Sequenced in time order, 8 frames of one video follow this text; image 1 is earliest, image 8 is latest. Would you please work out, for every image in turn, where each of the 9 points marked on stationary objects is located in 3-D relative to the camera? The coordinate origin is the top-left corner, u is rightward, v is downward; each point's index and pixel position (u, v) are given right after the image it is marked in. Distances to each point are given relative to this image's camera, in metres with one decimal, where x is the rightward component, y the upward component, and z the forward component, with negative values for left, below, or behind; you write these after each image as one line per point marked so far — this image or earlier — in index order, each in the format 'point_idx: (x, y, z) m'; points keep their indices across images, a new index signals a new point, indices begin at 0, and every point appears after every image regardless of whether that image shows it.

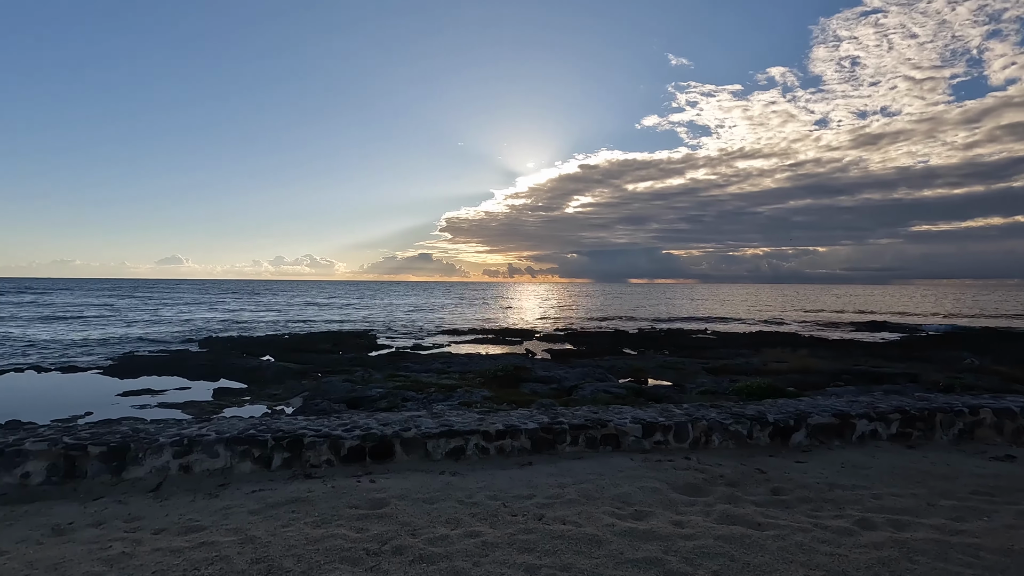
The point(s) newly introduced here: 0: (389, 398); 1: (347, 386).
0: (-3.8, -3.4, +16.7) m
1: (-5.8, -3.4, +19.0) m
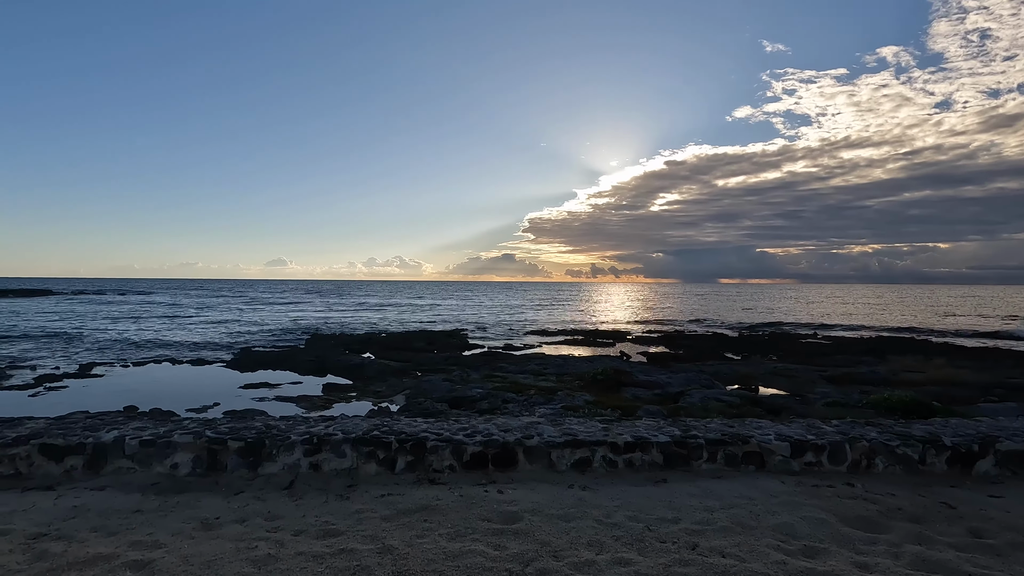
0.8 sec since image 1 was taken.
0: (-0.7, -3.4, +16.6) m
1: (-2.3, -3.5, +19.1) m
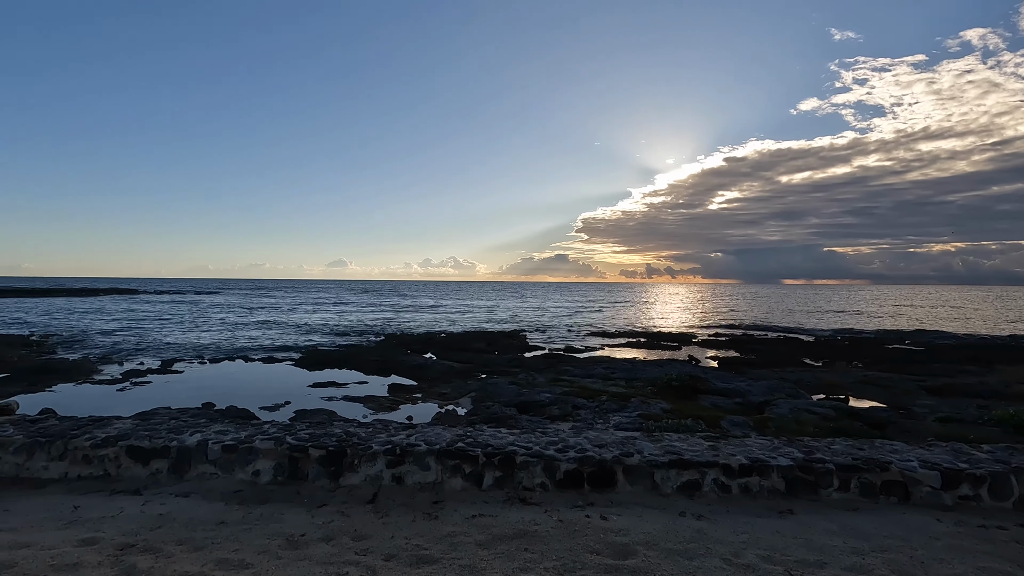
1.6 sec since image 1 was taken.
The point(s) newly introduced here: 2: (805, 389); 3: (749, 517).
0: (+1.4, -3.5, +15.9) m
1: (0.0, -3.5, +18.6) m
2: (+10.9, -3.8, +20.0) m
3: (+2.5, -2.4, +5.7) m
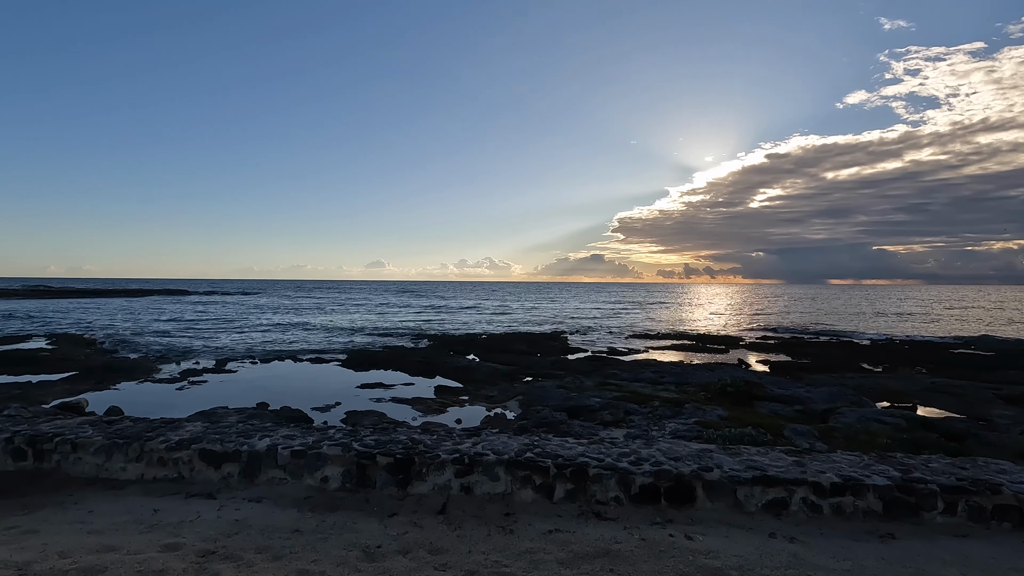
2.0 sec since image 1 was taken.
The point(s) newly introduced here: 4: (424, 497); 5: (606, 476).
0: (+2.9, -3.6, +15.6) m
1: (+1.7, -3.6, +18.4) m
2: (+12.6, -3.8, +19.0) m
3: (+3.3, -2.5, +5.3) m
4: (-1.0, -2.5, +6.4) m
5: (+1.1, -2.2, +6.3) m
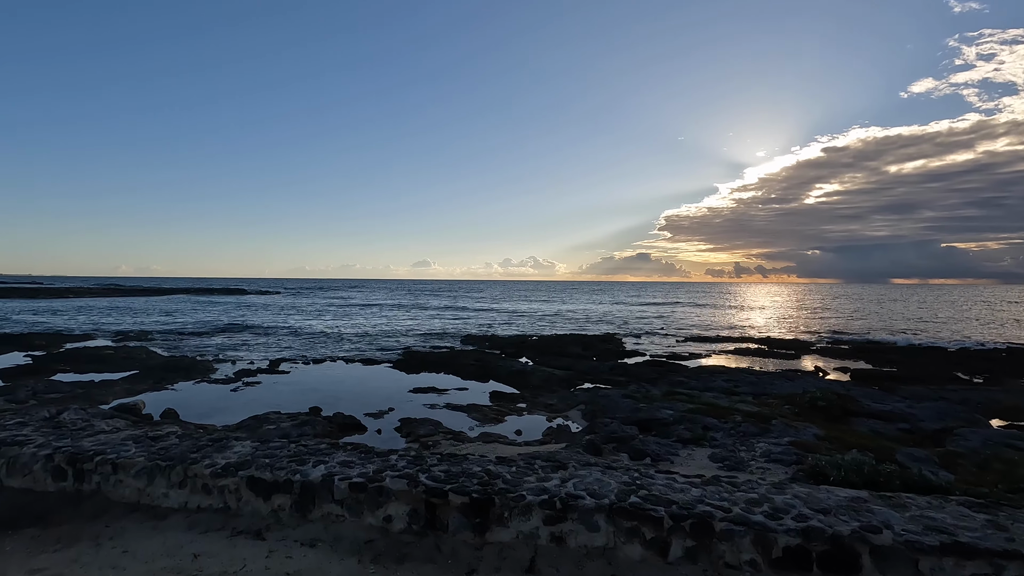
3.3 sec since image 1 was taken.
0: (+4.6, -3.6, +14.1) m
1: (+3.7, -3.6, +17.0) m
2: (+14.6, -3.9, +16.7) m
3: (+4.2, -2.6, +3.8) m
4: (0.0, -2.5, +5.3) m
5: (+2.1, -2.3, +5.0) m
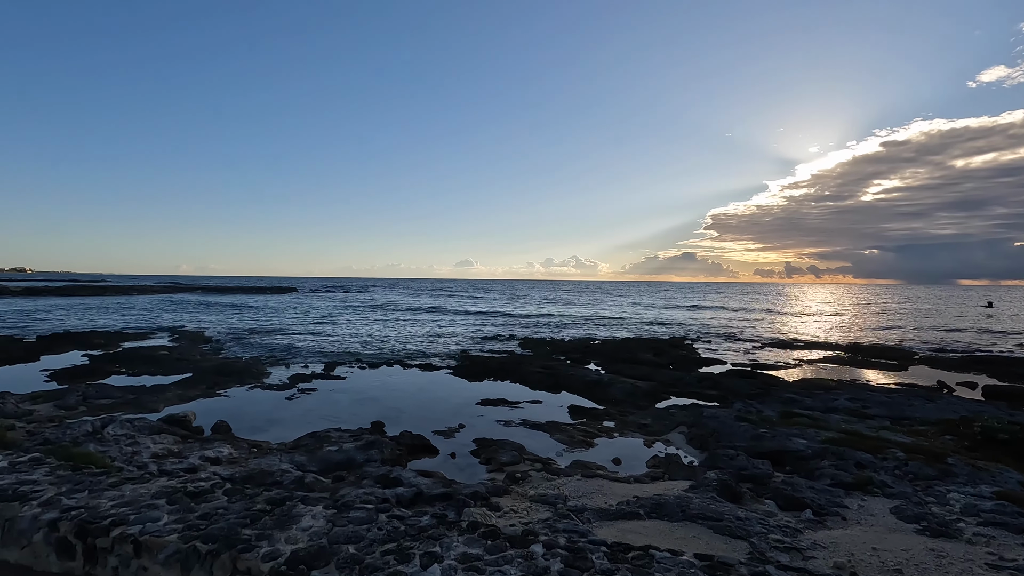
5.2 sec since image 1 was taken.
0: (+6.9, -3.7, +11.3) m
1: (+6.1, -3.7, +14.2) m
2: (+17.0, -4.0, +13.1) m
3: (+5.6, -2.6, +1.1) m
4: (+1.5, -2.6, +2.8) m
5: (+3.6, -2.3, +2.4) m
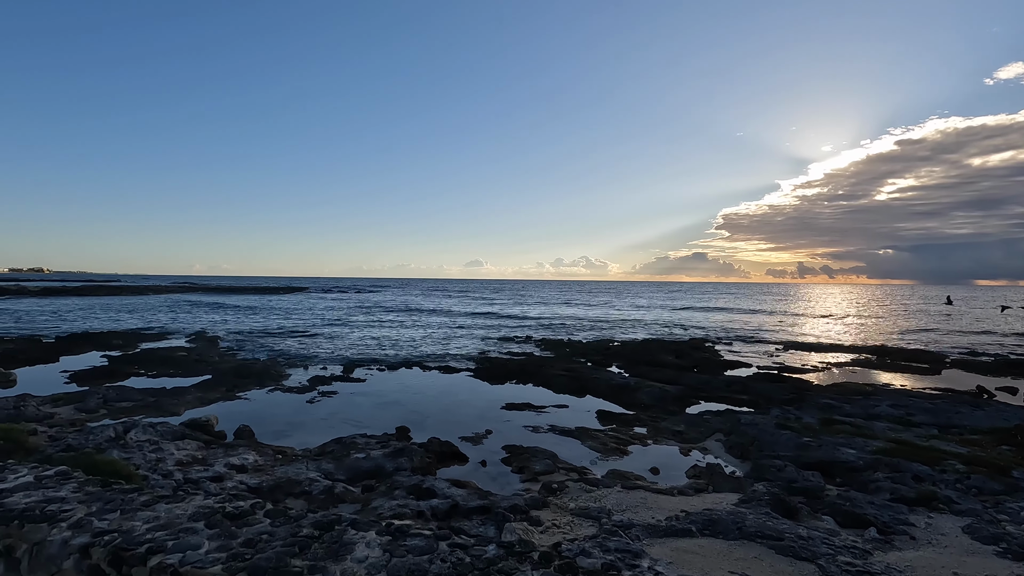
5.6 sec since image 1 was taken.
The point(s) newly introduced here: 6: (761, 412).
0: (+7.6, -3.7, +10.7) m
1: (+6.9, -3.7, +13.6) m
2: (+17.8, -4.1, +12.3) m
3: (+6.2, -2.7, +0.5) m
4: (+2.1, -2.6, +2.3) m
5: (+4.2, -2.4, +1.8) m
6: (+7.4, -3.7, +16.1) m
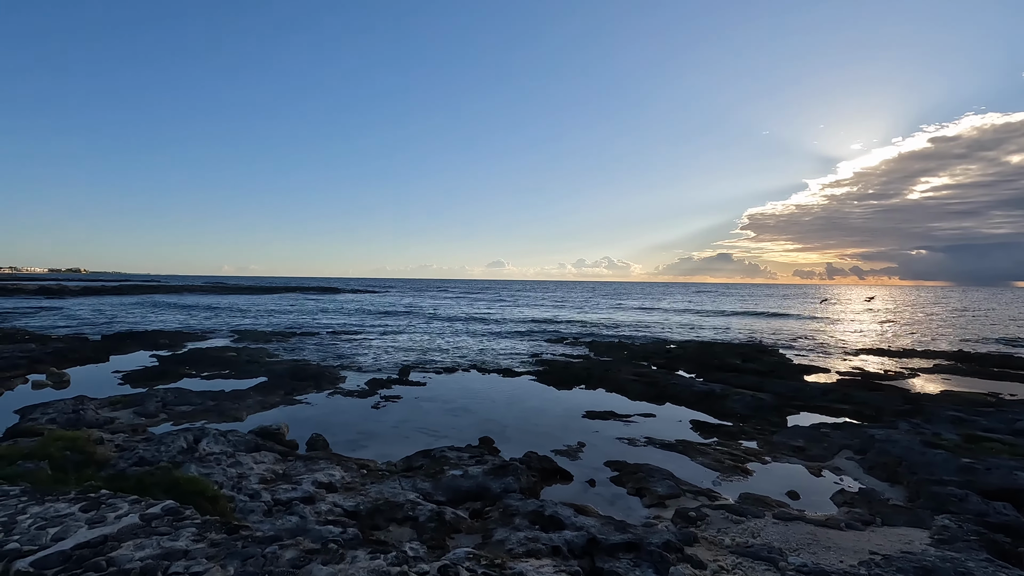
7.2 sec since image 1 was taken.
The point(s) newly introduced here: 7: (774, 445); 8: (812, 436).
0: (+9.9, -3.6, +8.9) m
1: (+9.3, -3.6, +11.8) m
2: (+20.1, -4.0, +10.1) m
3: (+8.1, -2.6, -1.3) m
4: (+4.1, -2.5, +0.7) m
5: (+6.1, -2.3, +0.1) m
6: (+9.9, -3.7, +14.3) m
7: (+6.7, -4.0, +13.8) m
8: (+7.8, -3.9, +14.1) m
